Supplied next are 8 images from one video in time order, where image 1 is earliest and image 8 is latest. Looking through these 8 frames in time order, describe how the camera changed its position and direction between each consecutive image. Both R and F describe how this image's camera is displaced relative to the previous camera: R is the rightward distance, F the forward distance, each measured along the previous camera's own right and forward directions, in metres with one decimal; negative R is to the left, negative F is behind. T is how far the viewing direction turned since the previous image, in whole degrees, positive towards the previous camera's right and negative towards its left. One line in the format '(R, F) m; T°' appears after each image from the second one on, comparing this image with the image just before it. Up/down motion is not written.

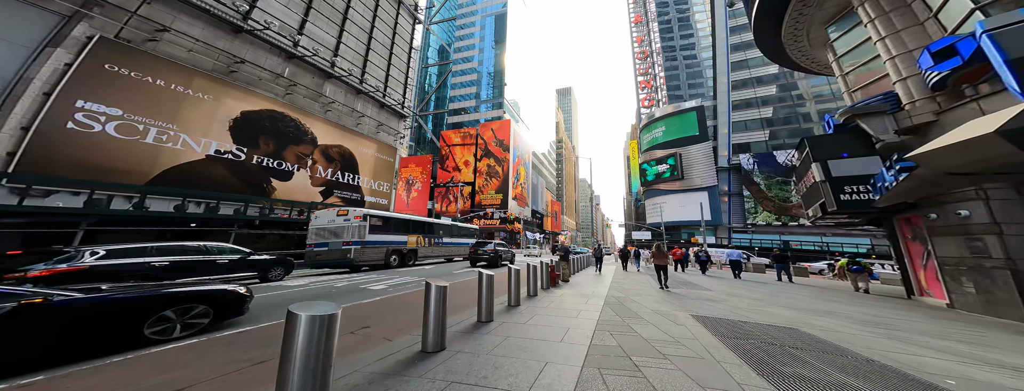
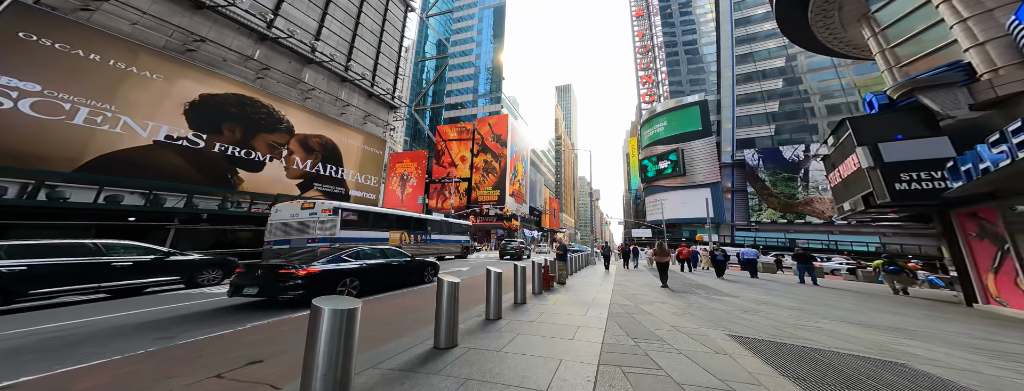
(+0.4, +1.6) m; 0°
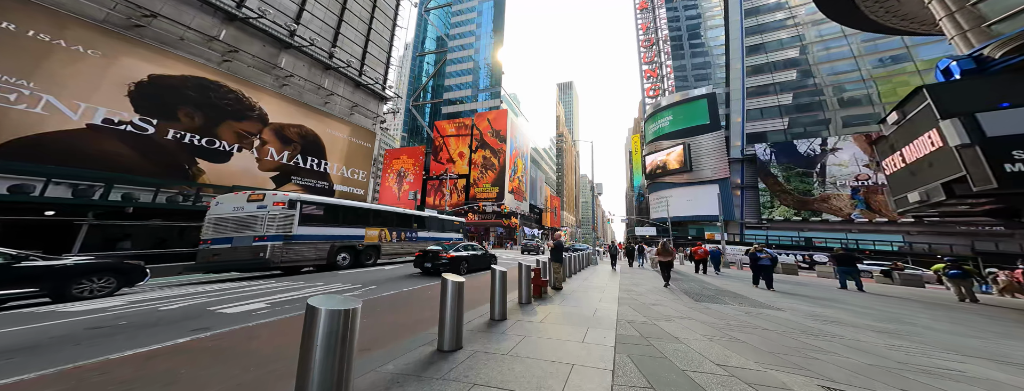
(+0.6, +1.8) m; -1°
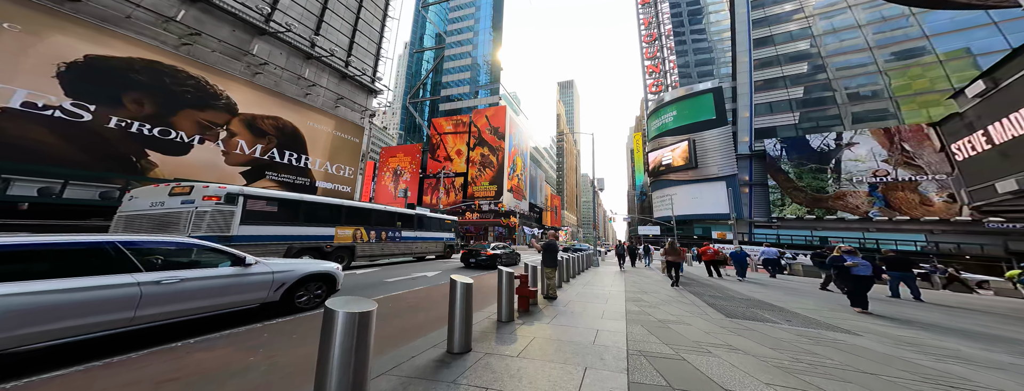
(+0.5, +1.7) m; -1°
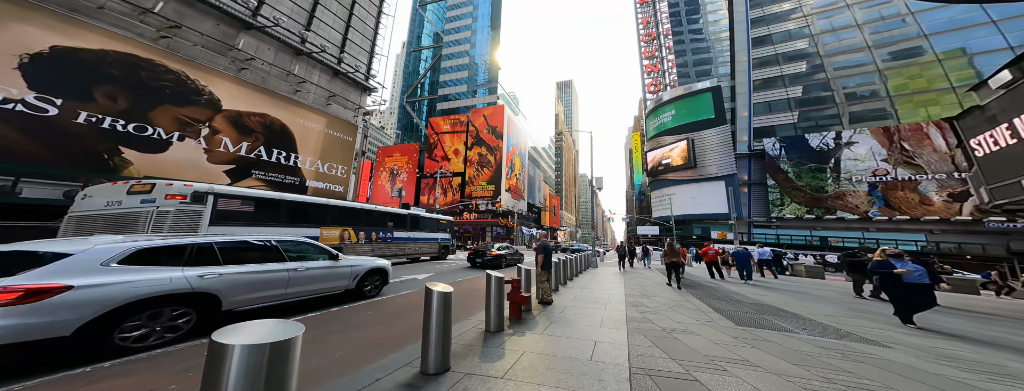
(+0.2, +0.6) m; 0°
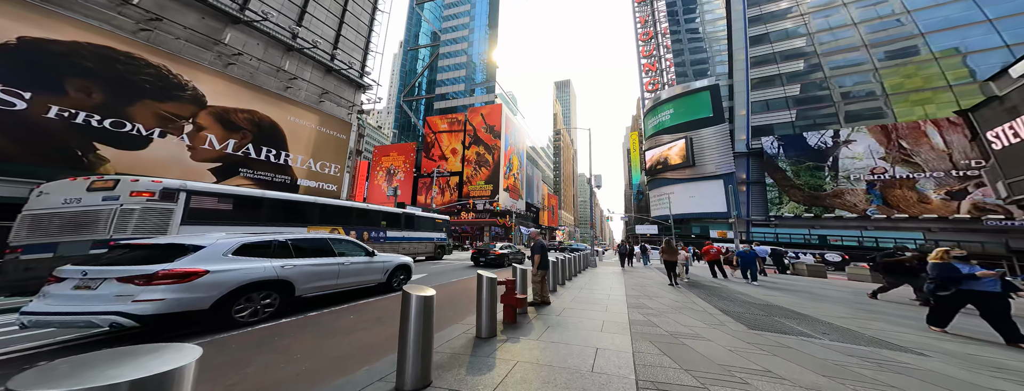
(+0.1, +0.5) m; 0°
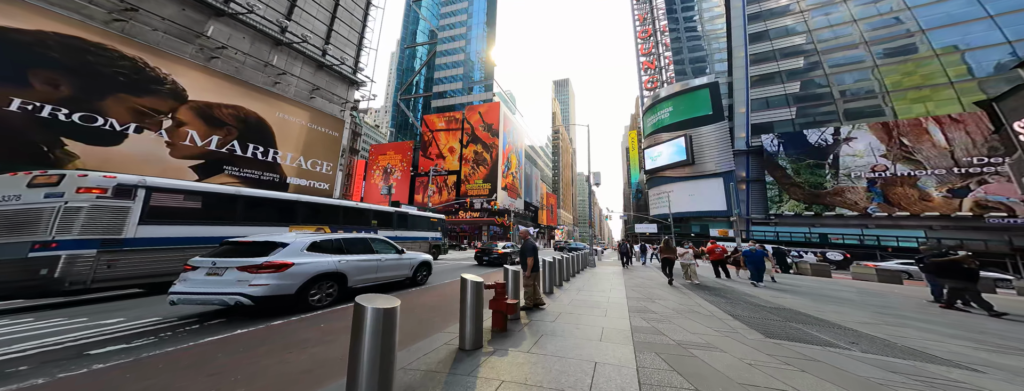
(+0.2, +0.6) m; 0°
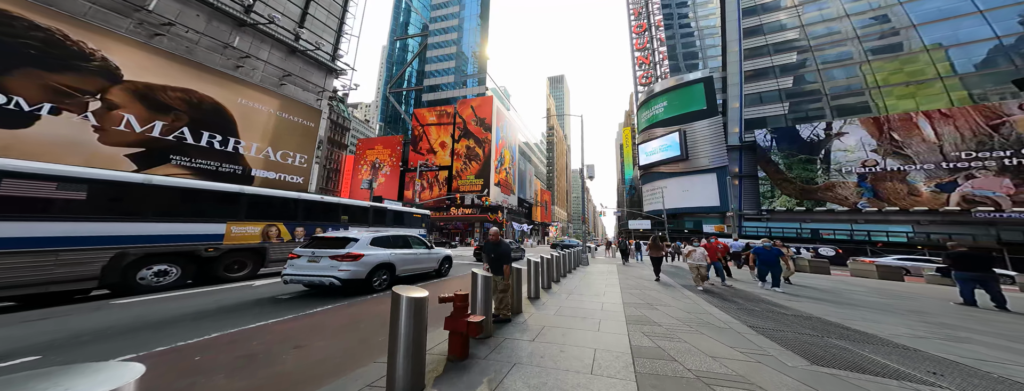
(+0.4, +1.3) m; +1°
